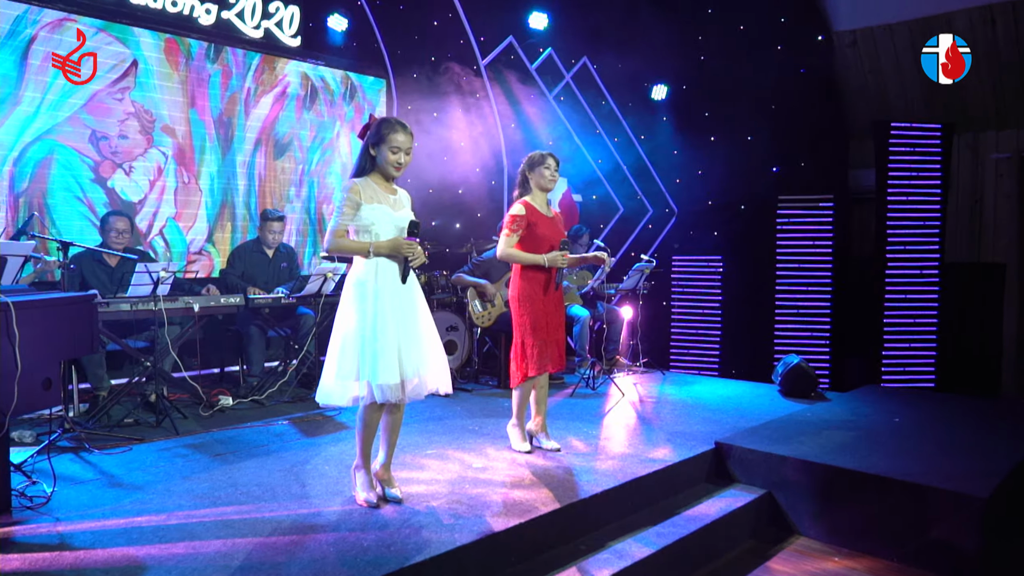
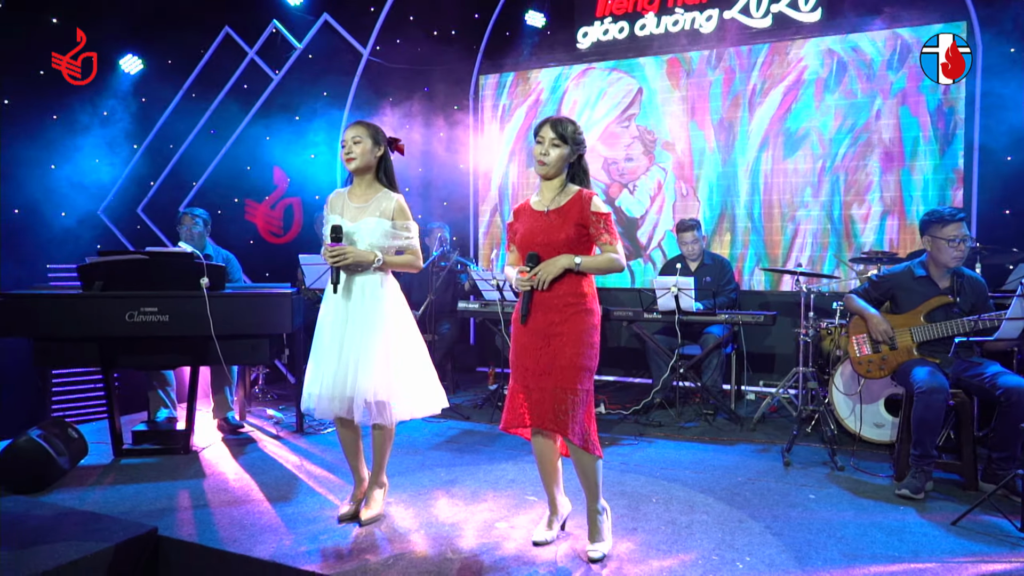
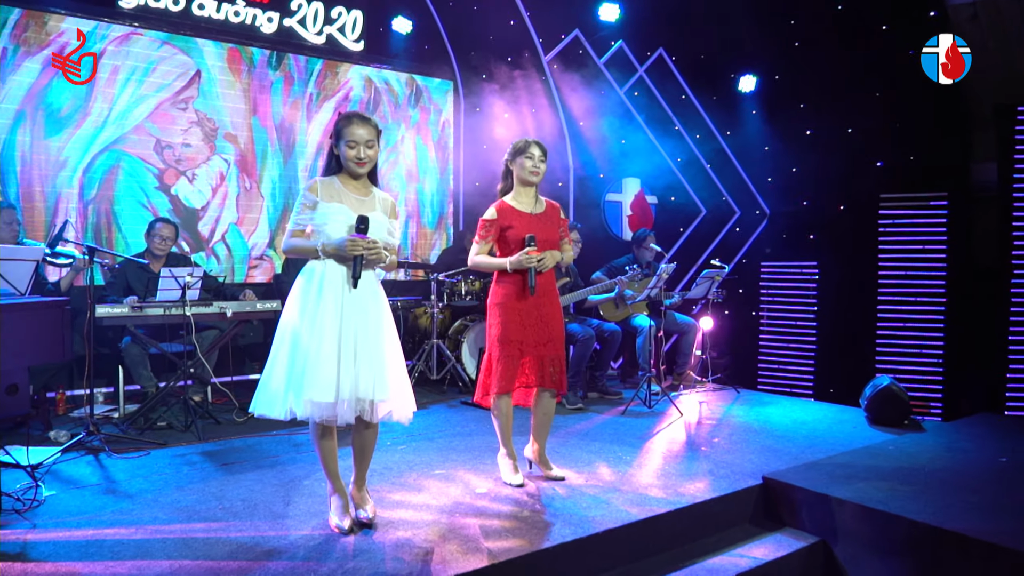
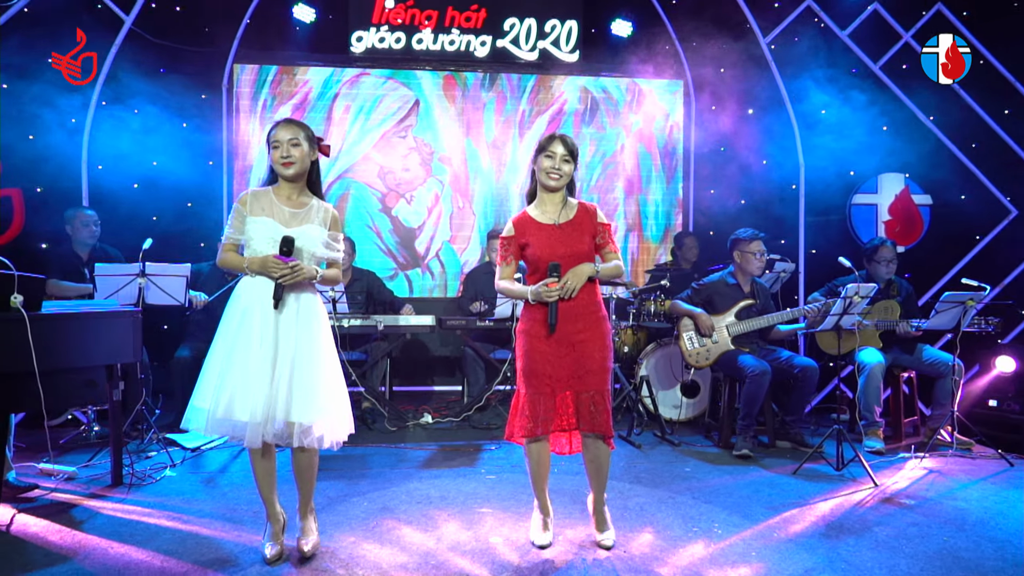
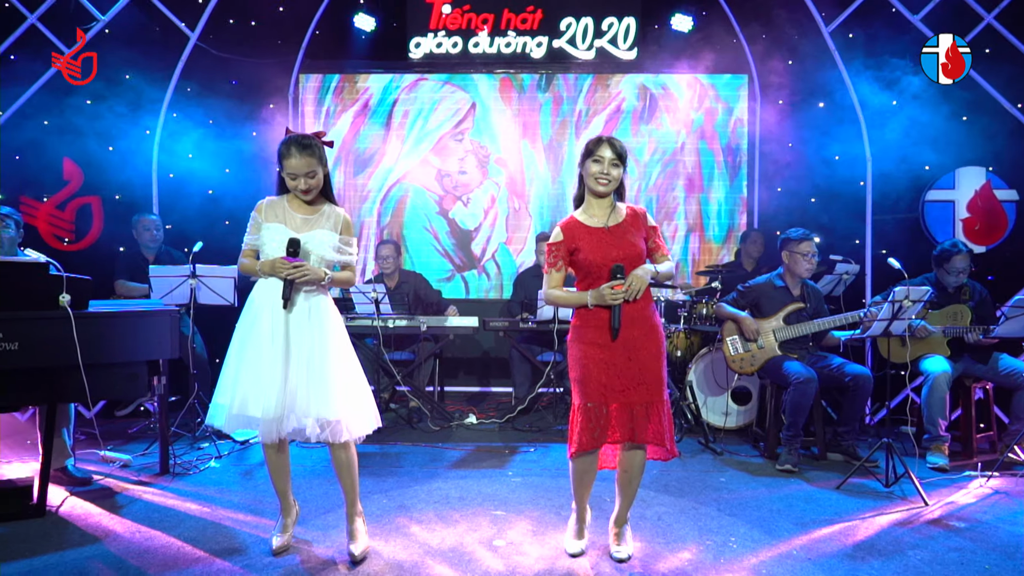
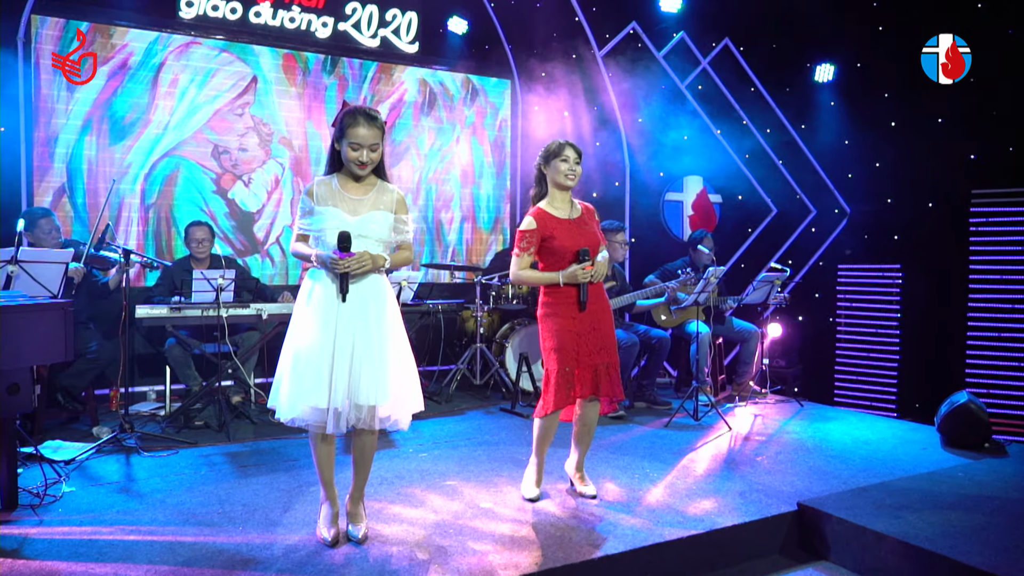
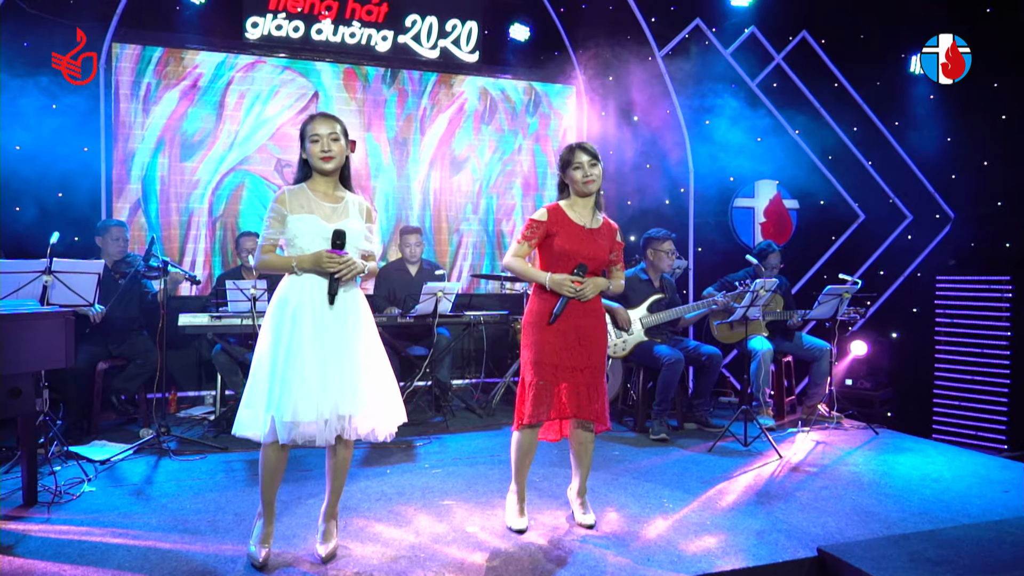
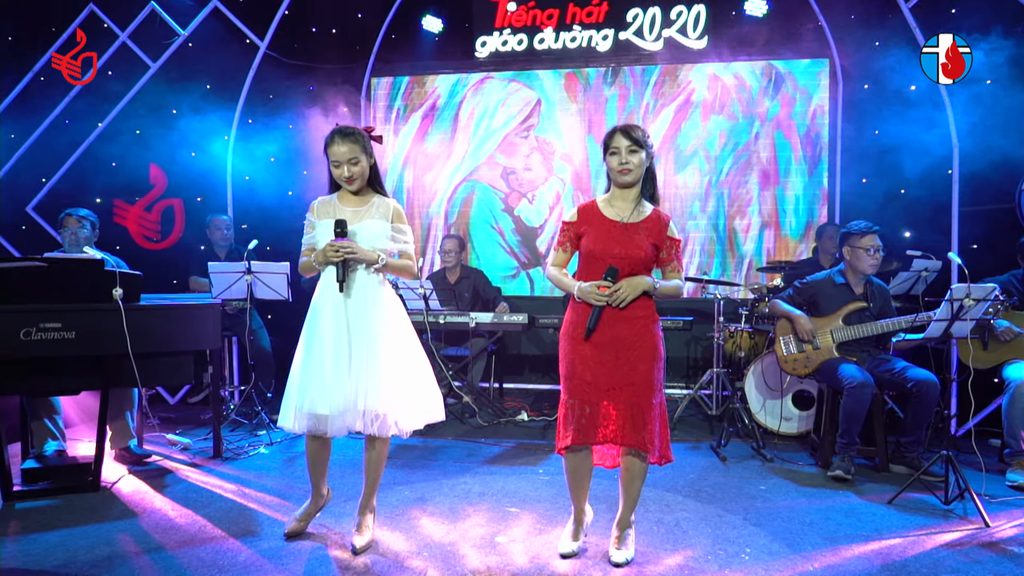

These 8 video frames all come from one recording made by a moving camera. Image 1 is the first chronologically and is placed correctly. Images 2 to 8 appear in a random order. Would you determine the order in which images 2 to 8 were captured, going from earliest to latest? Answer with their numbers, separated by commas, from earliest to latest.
3, 6, 7, 4, 5, 8, 2
